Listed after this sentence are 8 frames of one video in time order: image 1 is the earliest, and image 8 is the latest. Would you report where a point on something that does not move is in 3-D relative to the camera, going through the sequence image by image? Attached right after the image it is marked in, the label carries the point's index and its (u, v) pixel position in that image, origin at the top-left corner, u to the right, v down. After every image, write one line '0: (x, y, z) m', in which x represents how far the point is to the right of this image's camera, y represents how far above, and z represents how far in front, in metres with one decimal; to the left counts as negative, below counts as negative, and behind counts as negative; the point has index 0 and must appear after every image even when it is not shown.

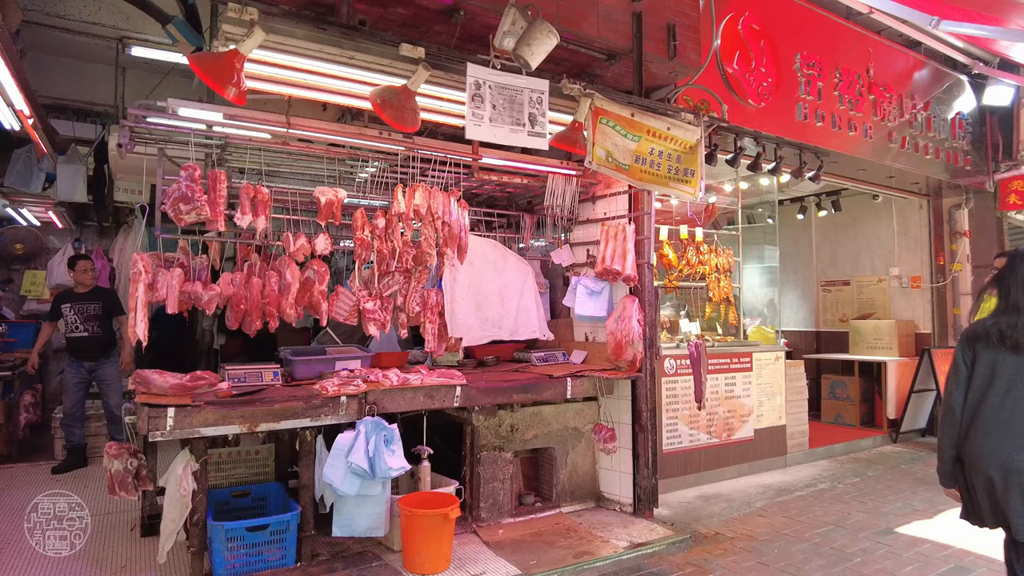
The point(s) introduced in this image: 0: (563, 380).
0: (+0.4, -0.7, +4.7) m
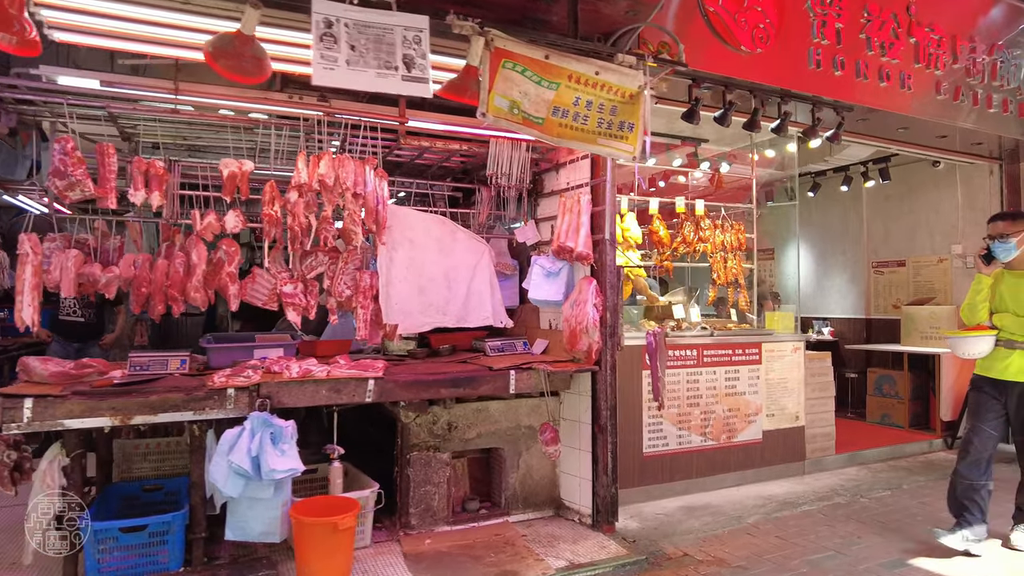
0: (0.0, -0.5, +4.1) m
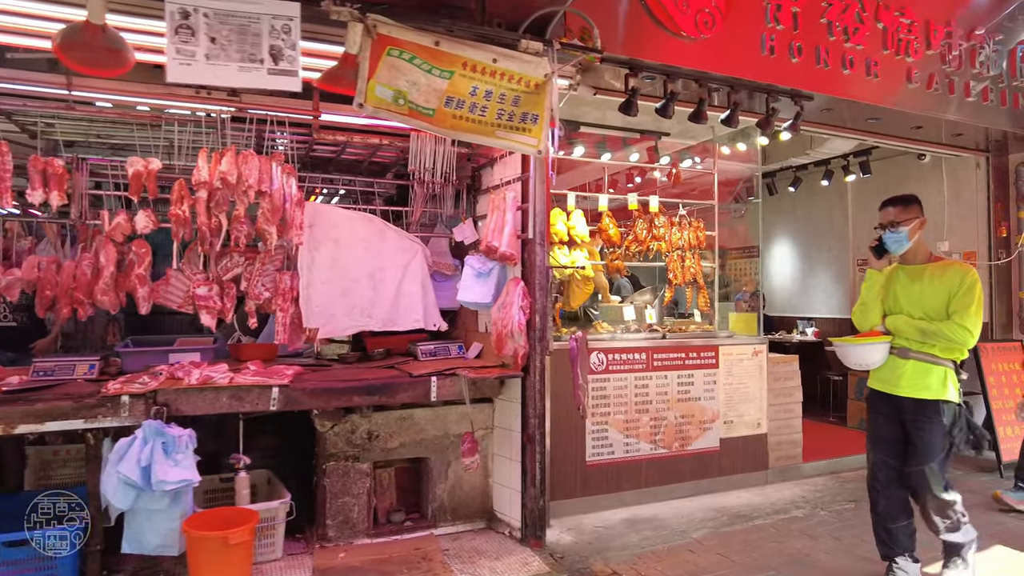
0: (-0.5, -0.6, +3.9) m
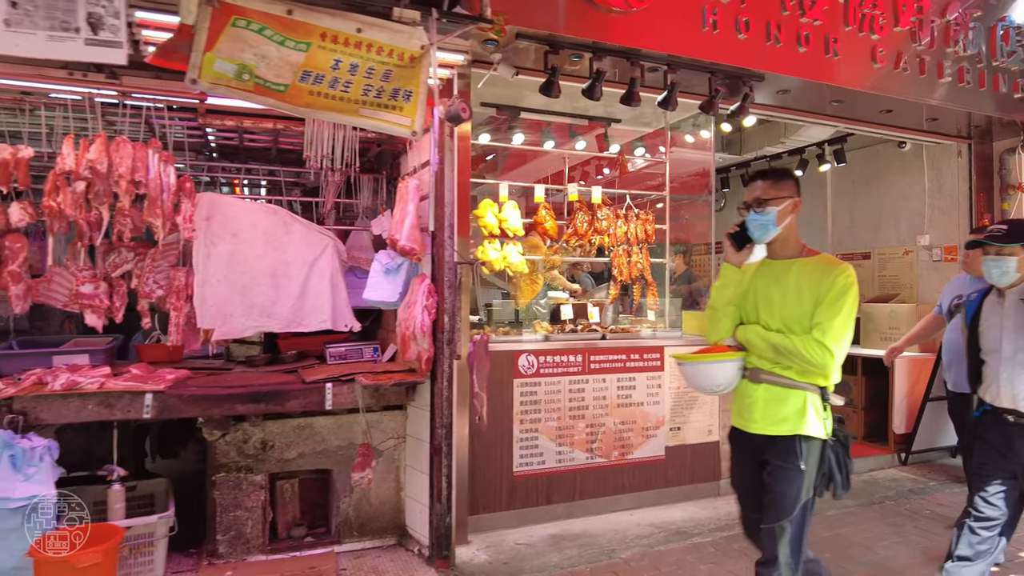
0: (-1.1, -0.5, +3.6) m
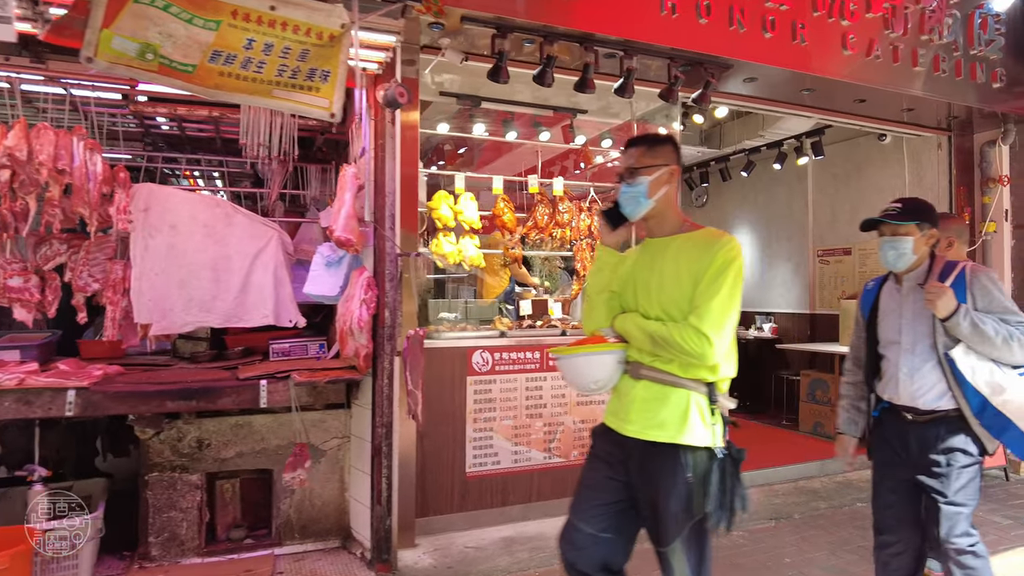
0: (-1.4, -0.5, +3.5) m
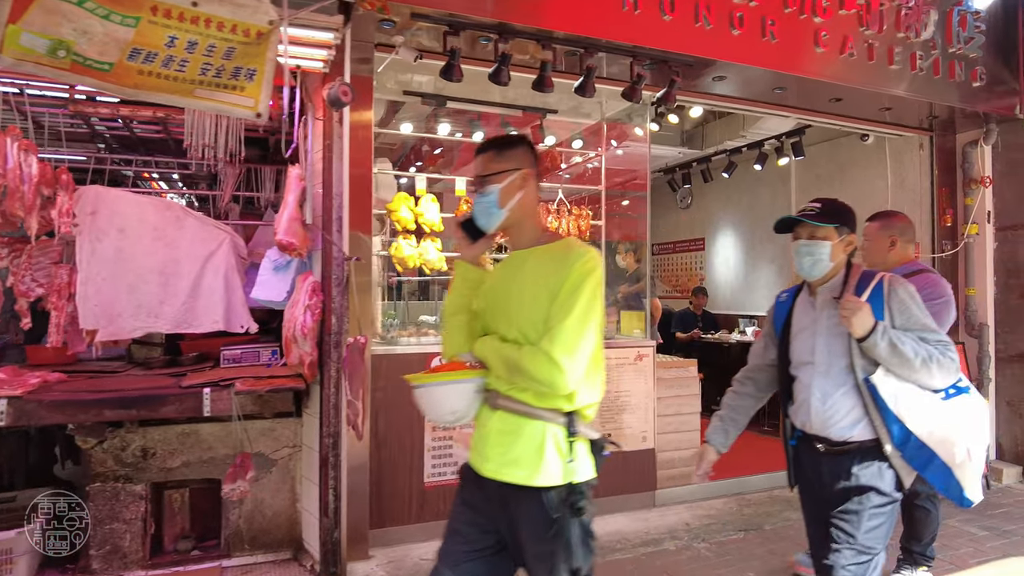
0: (-1.6, -0.5, +3.4) m
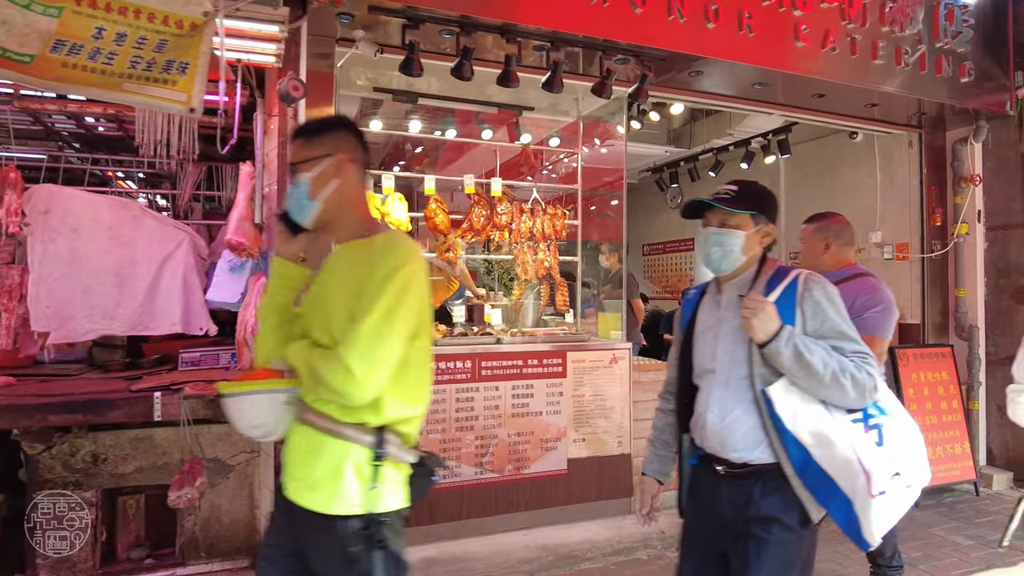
0: (-1.9, -0.5, +3.3) m
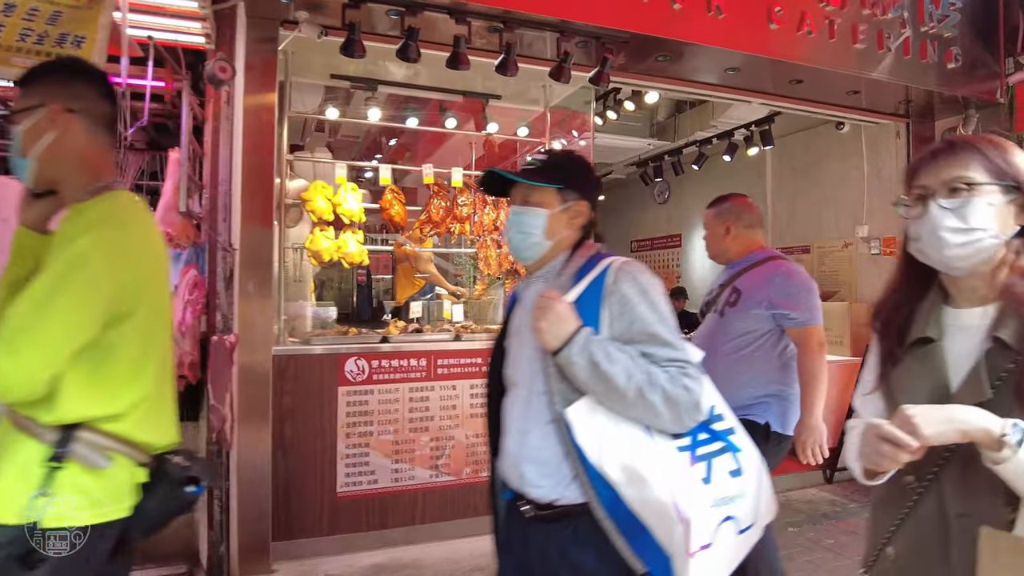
0: (-2.1, -0.5, +3.1) m
